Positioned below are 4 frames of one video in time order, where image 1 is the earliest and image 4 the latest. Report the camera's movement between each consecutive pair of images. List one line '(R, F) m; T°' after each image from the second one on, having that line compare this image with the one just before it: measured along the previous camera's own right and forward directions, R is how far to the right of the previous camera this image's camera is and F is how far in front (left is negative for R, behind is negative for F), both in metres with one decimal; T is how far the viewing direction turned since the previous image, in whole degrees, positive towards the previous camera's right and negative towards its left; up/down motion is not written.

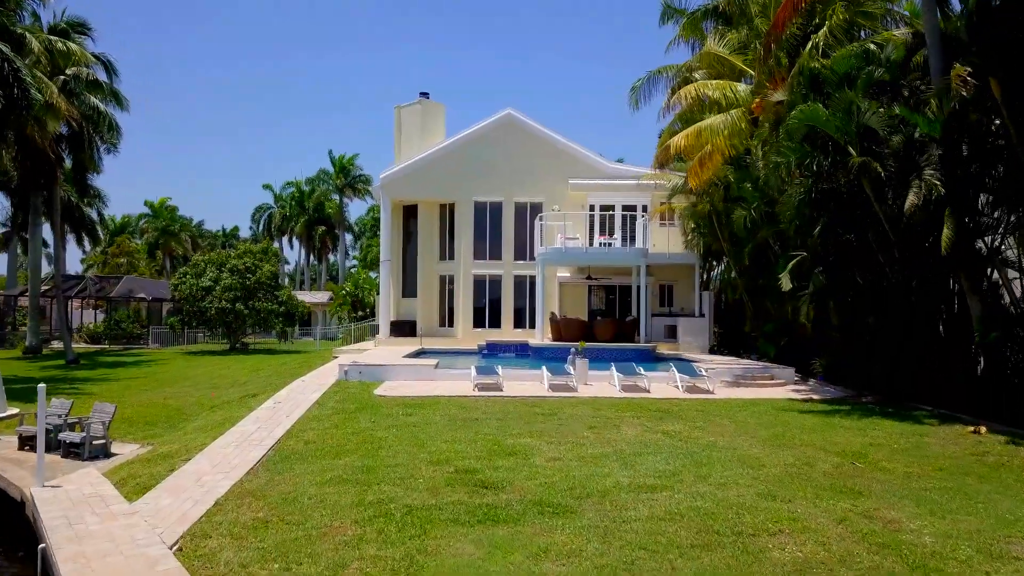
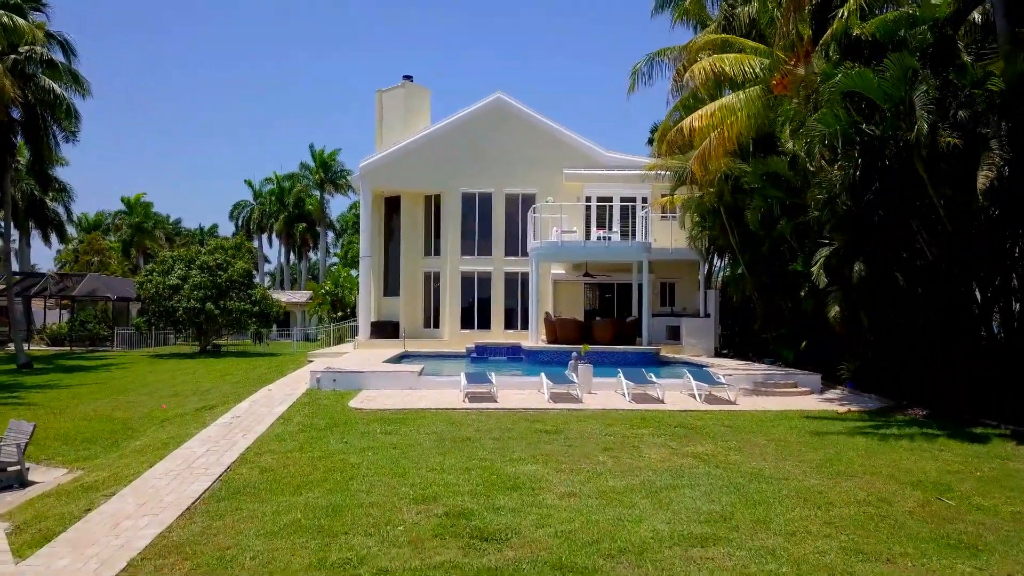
(-0.2, +2.2) m; +1°
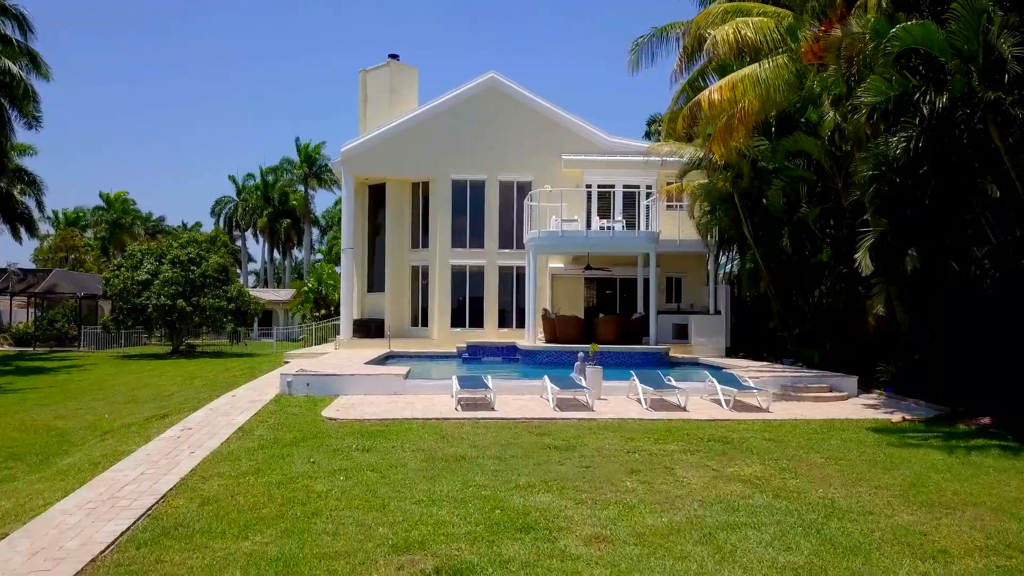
(-0.2, +2.2) m; +1°
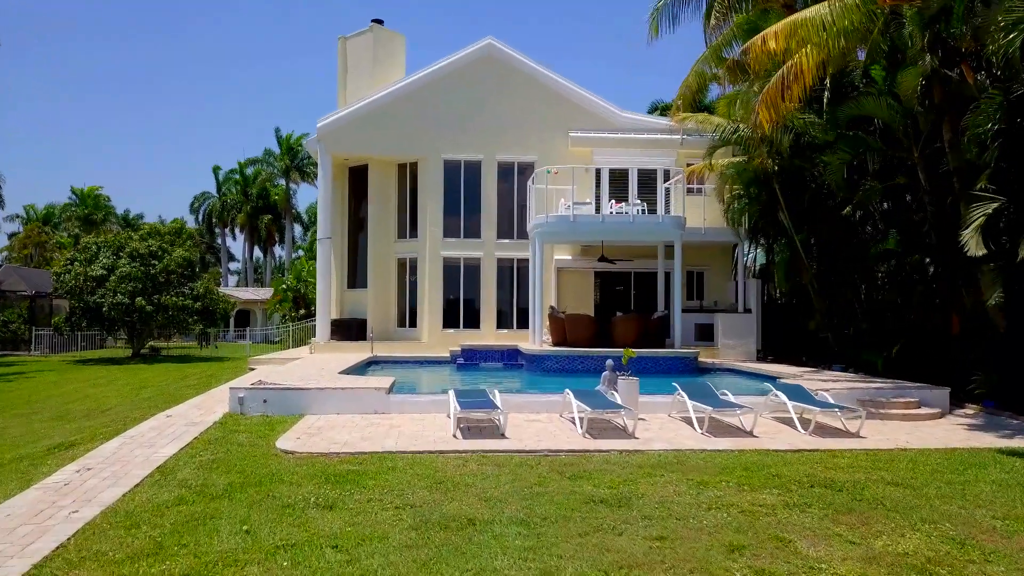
(-0.4, +3.3) m; +1°
